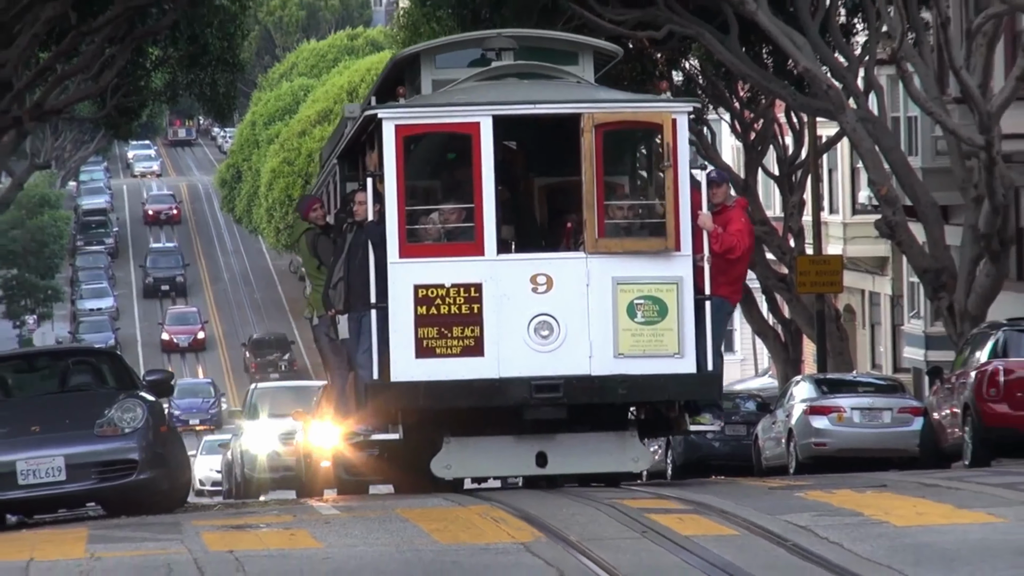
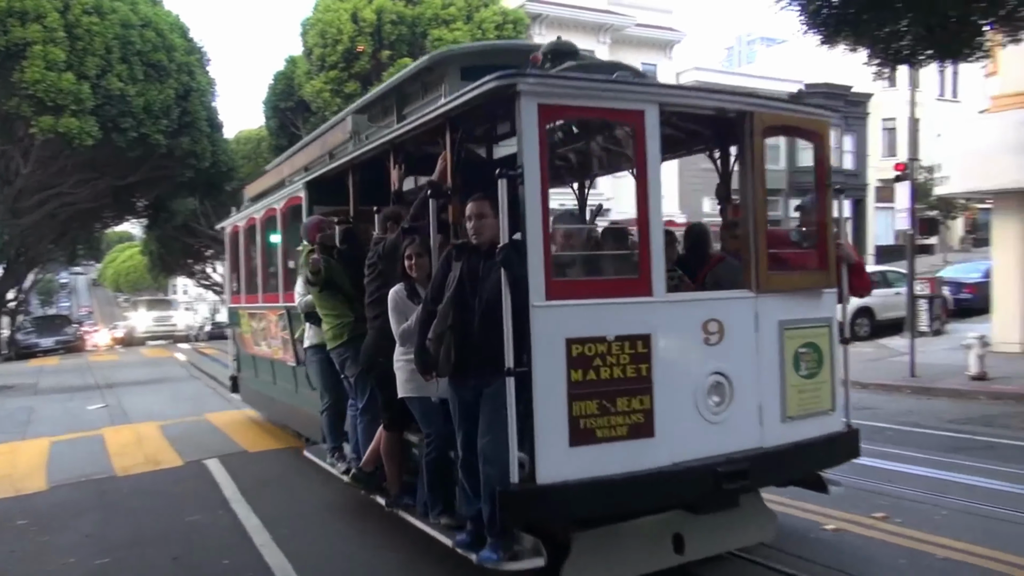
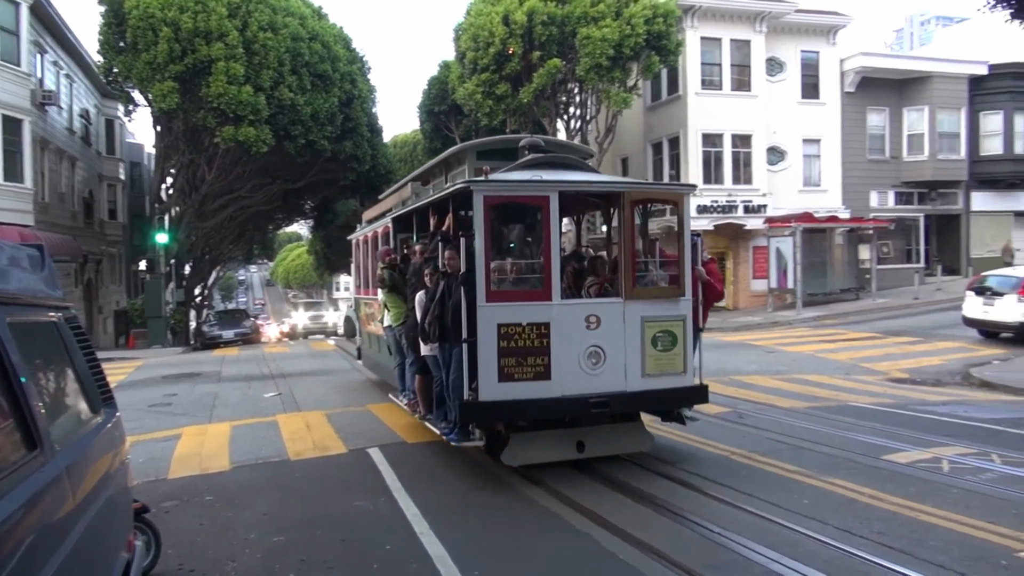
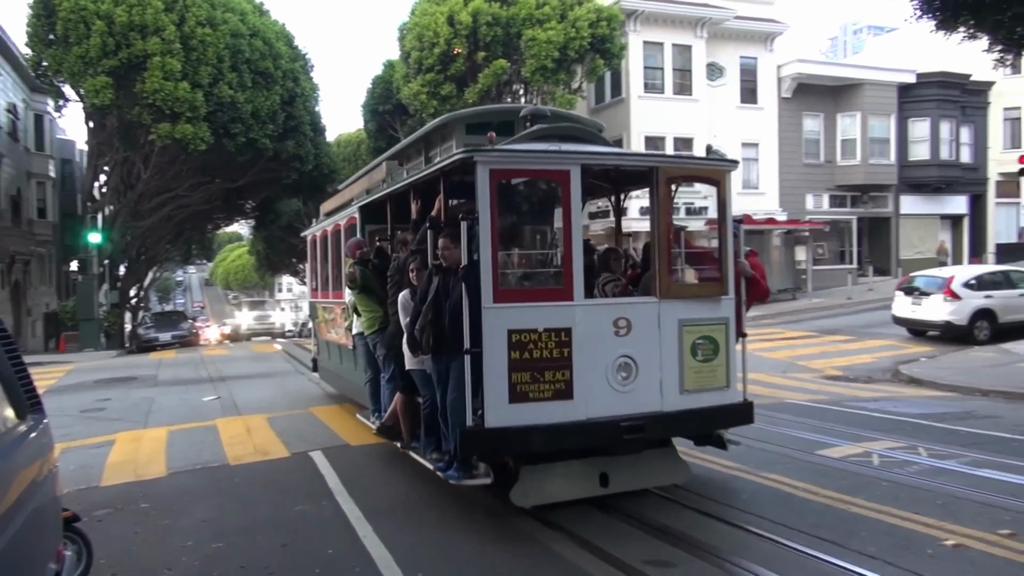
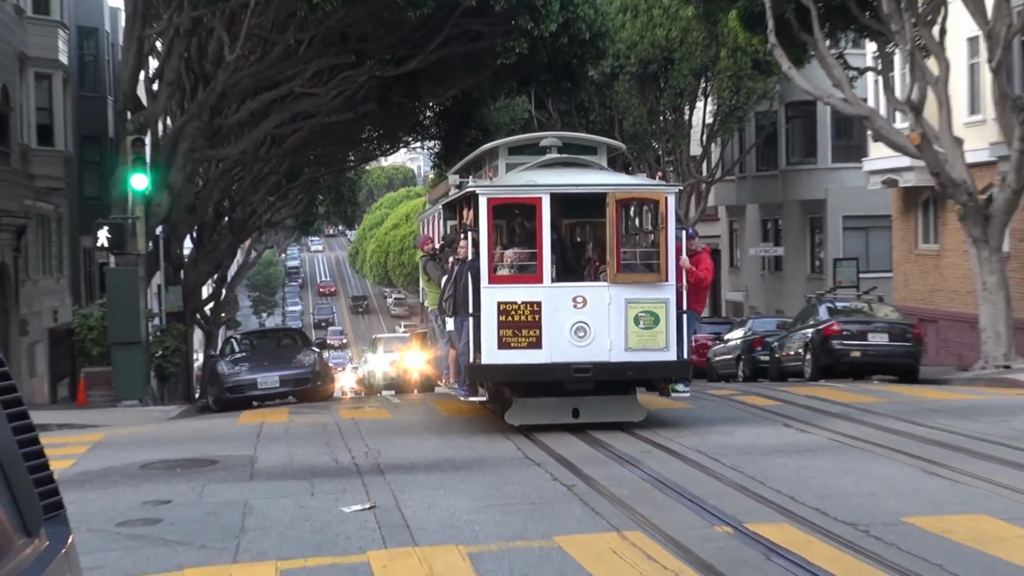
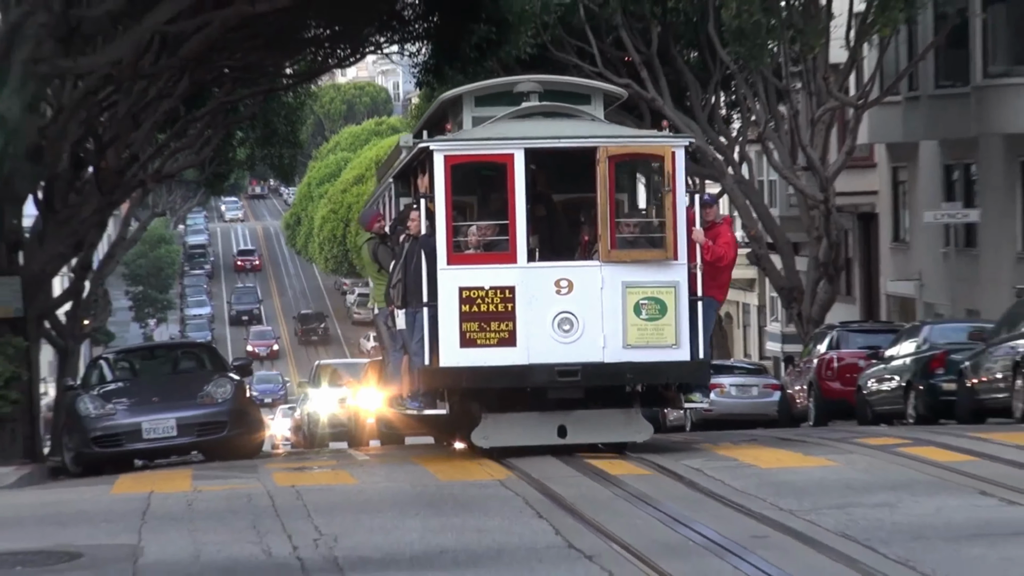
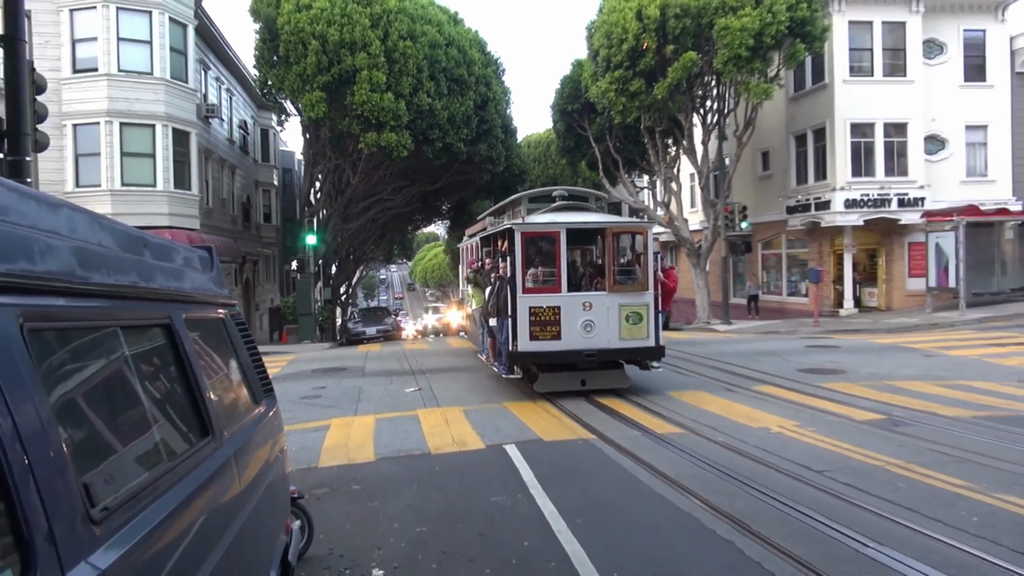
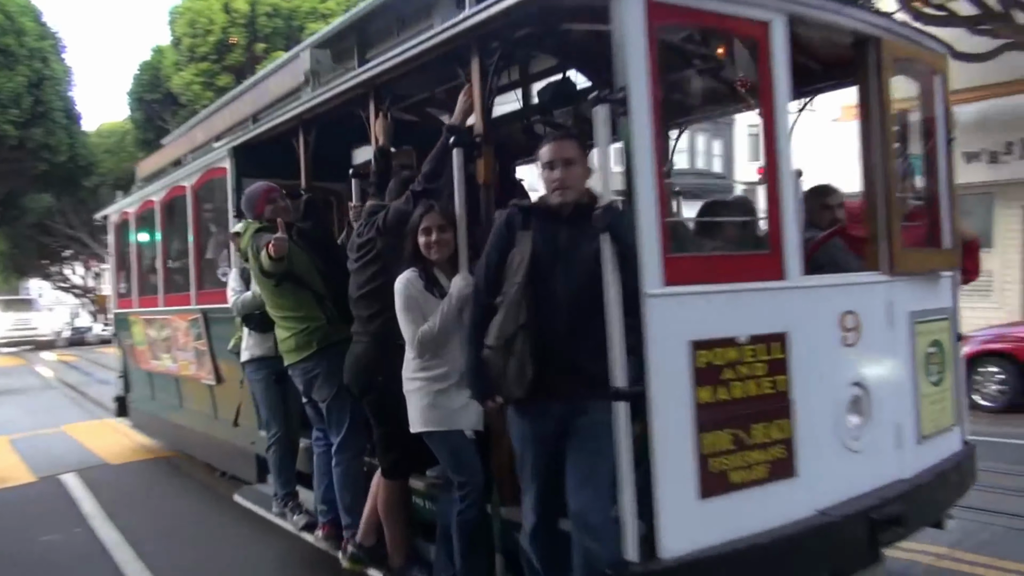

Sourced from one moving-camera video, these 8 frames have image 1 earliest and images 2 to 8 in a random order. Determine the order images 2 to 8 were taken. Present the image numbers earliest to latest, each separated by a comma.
6, 5, 7, 3, 4, 2, 8
